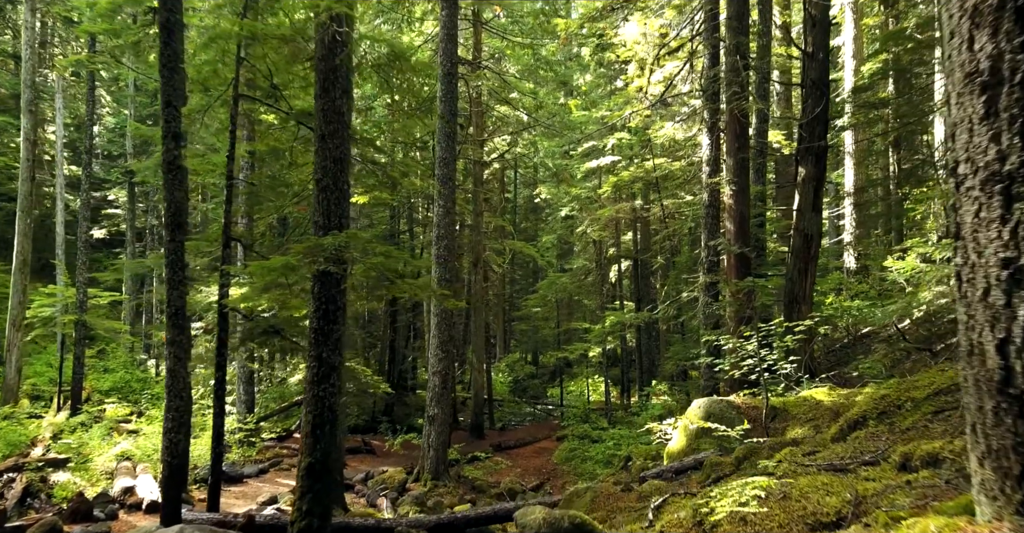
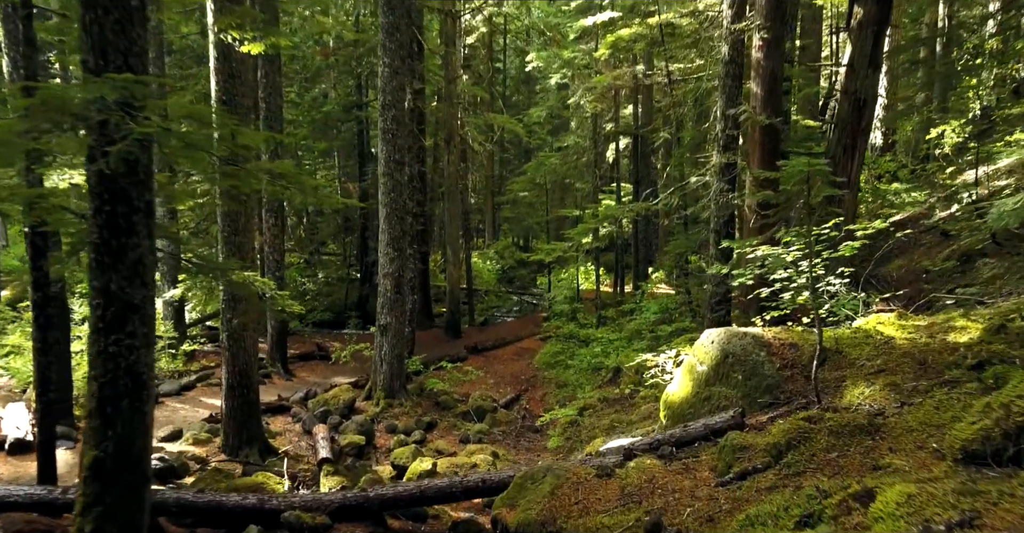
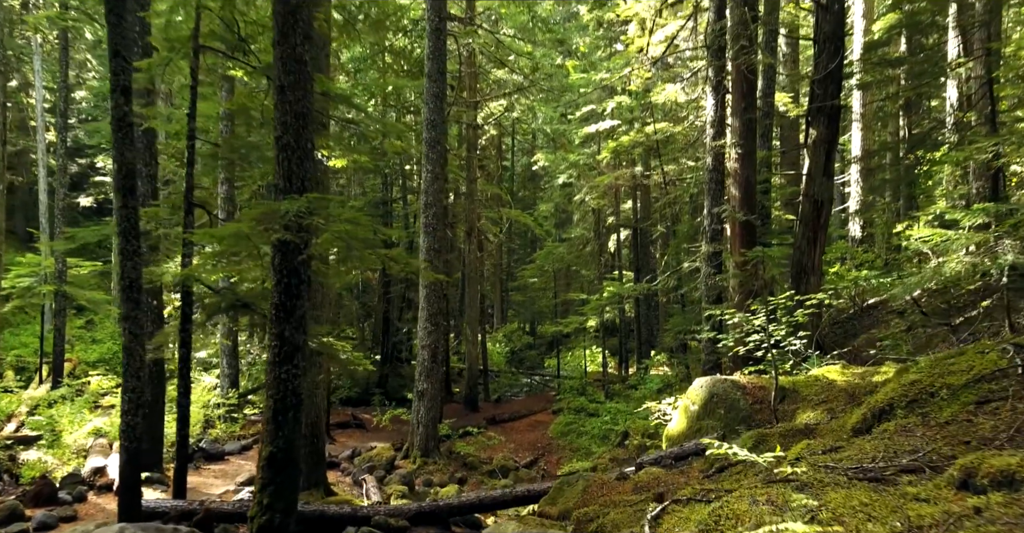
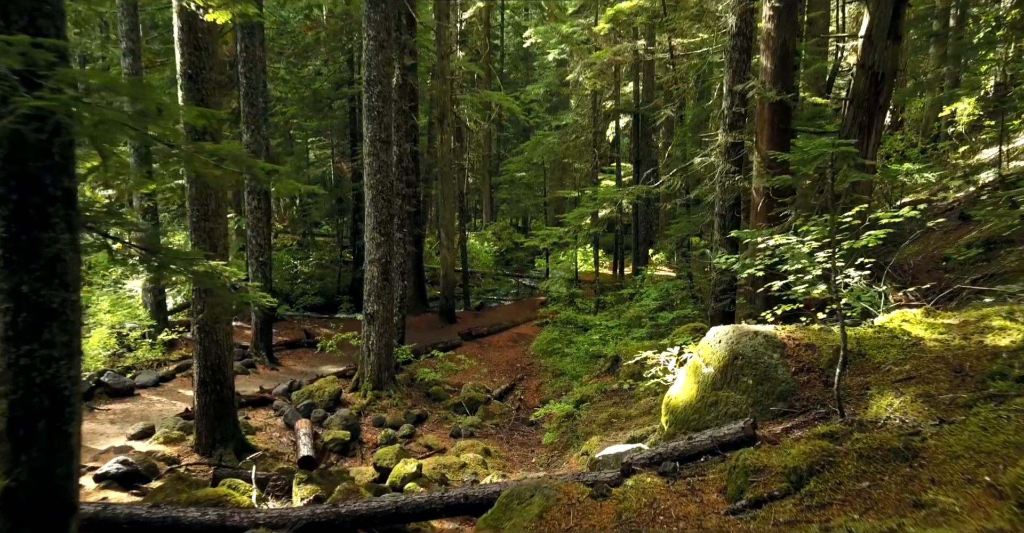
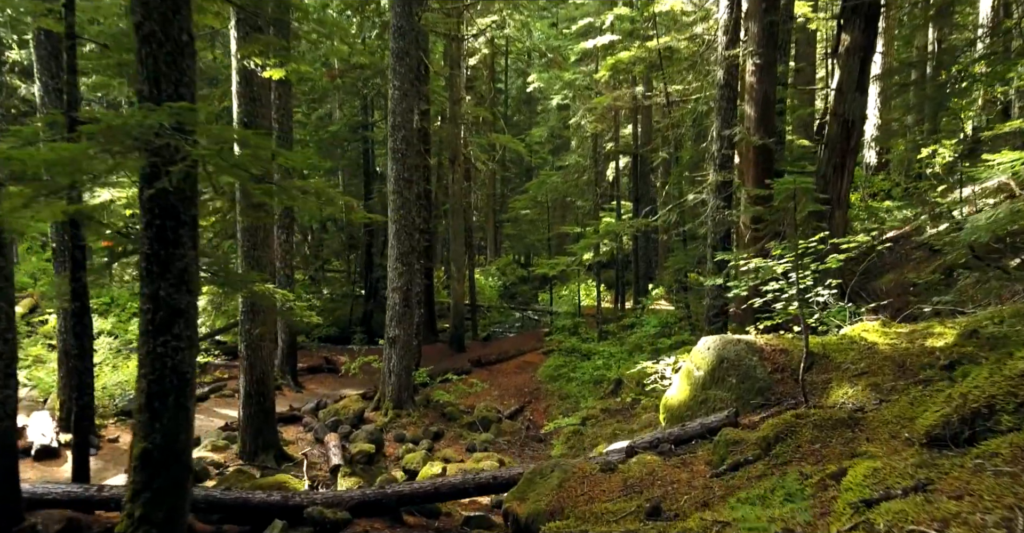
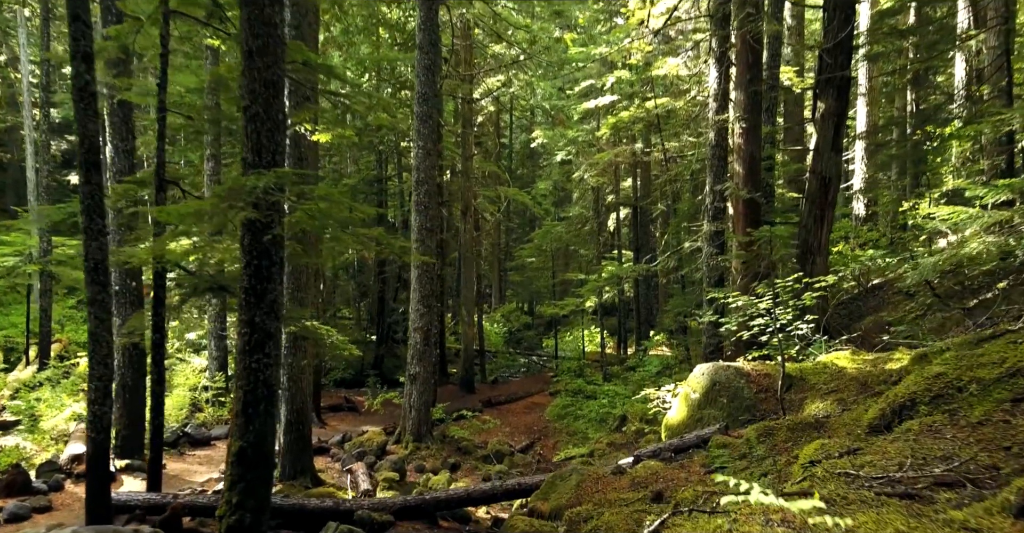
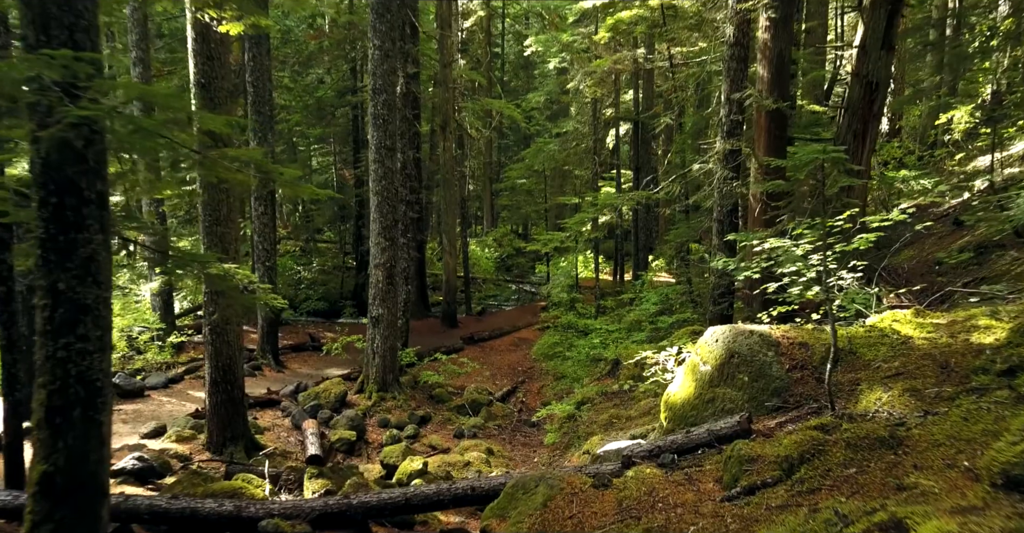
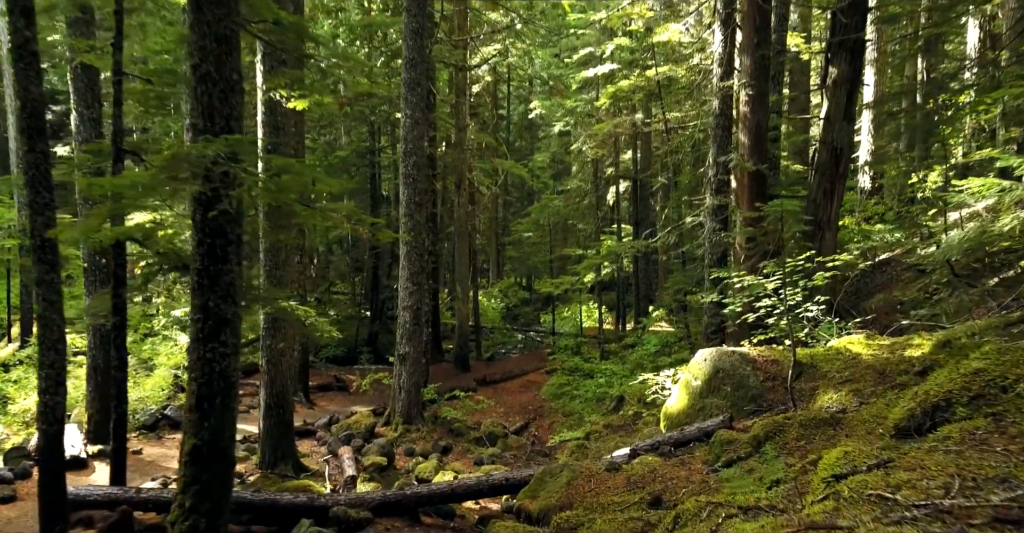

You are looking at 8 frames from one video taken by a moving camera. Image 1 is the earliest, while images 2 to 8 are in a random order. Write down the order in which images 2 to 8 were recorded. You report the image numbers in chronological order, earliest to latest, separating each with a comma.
3, 6, 8, 5, 2, 7, 4
